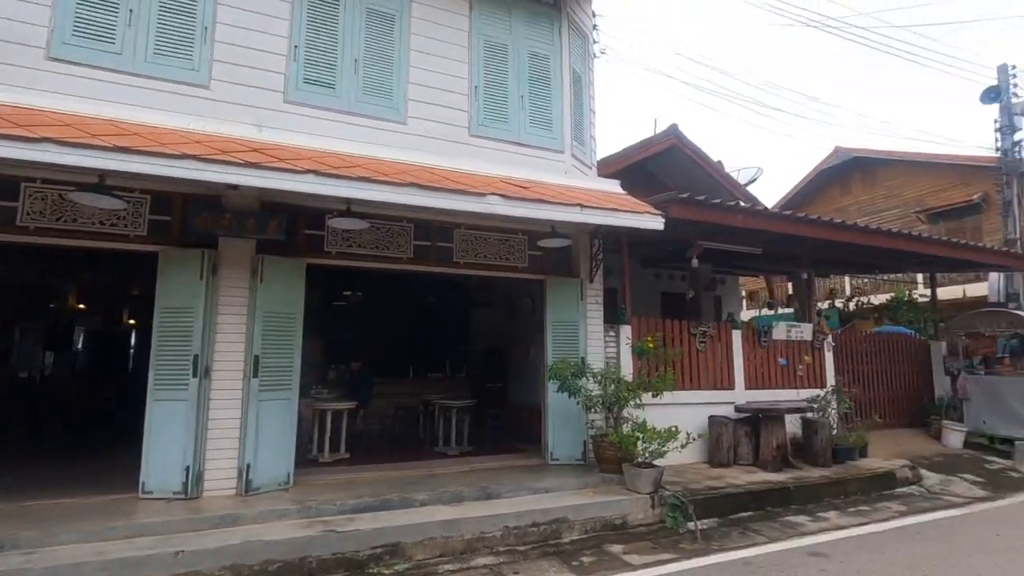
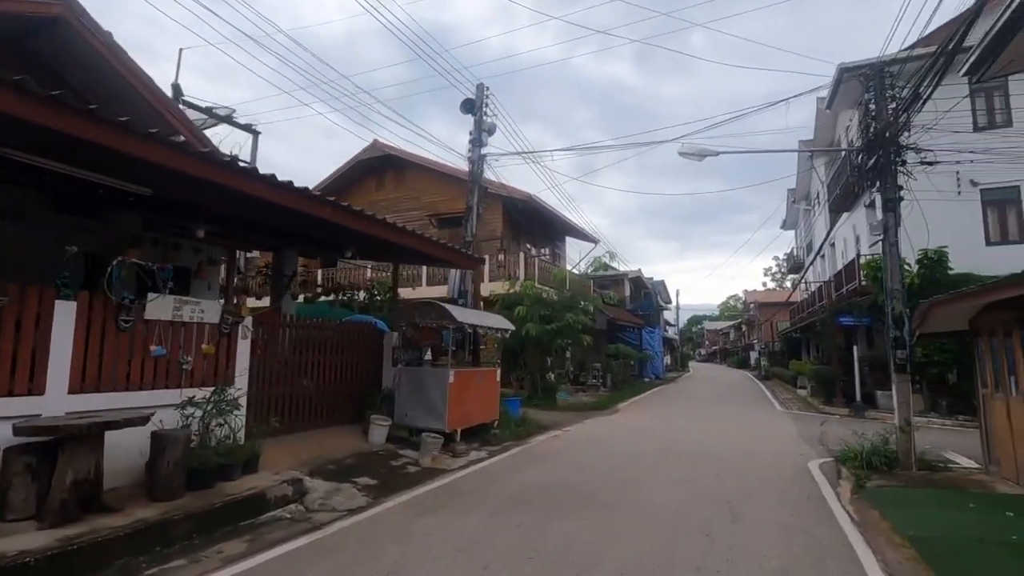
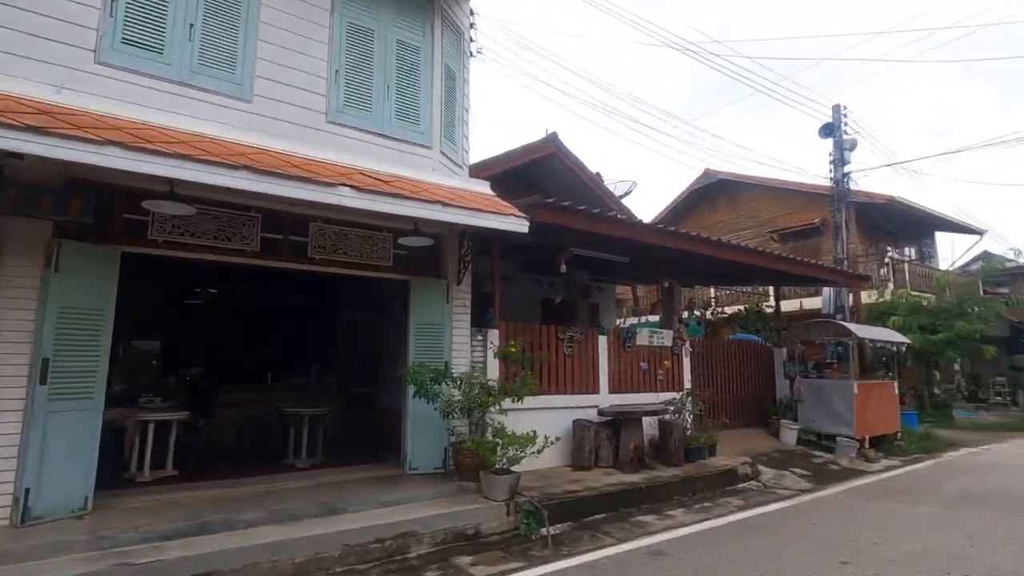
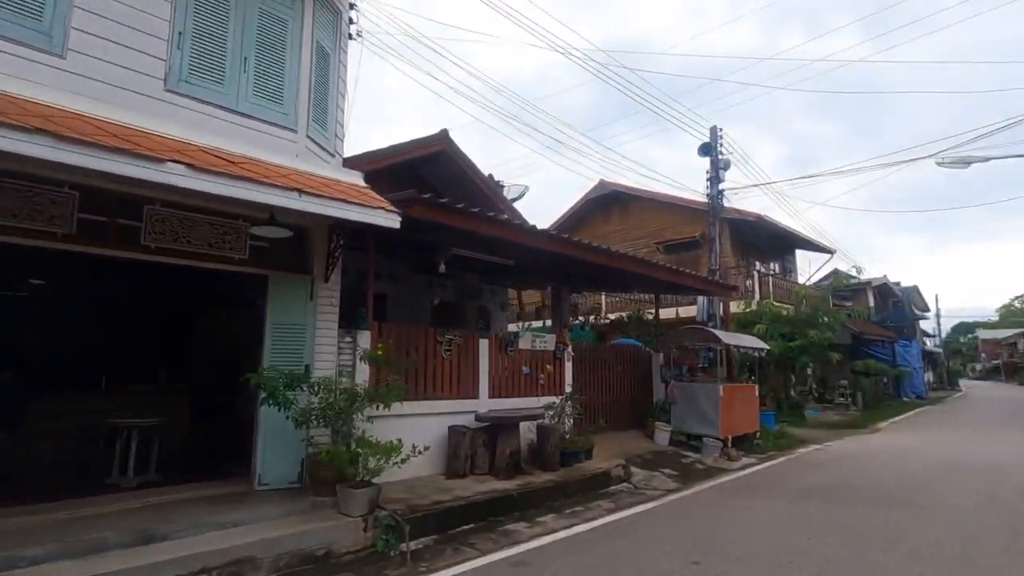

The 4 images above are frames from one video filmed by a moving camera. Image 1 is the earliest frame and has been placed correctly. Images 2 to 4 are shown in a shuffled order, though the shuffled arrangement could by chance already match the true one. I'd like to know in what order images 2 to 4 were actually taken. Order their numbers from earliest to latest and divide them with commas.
3, 4, 2
